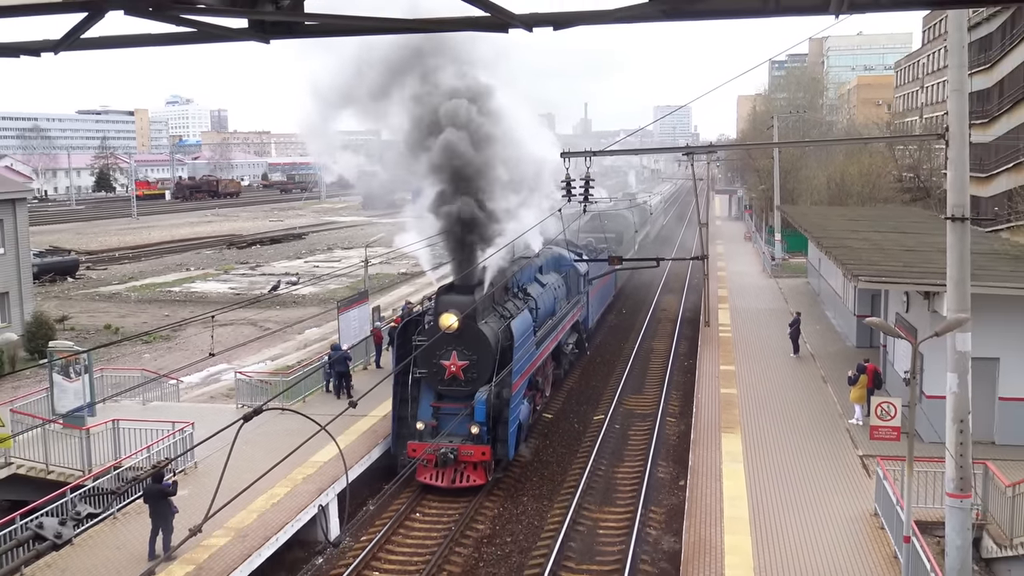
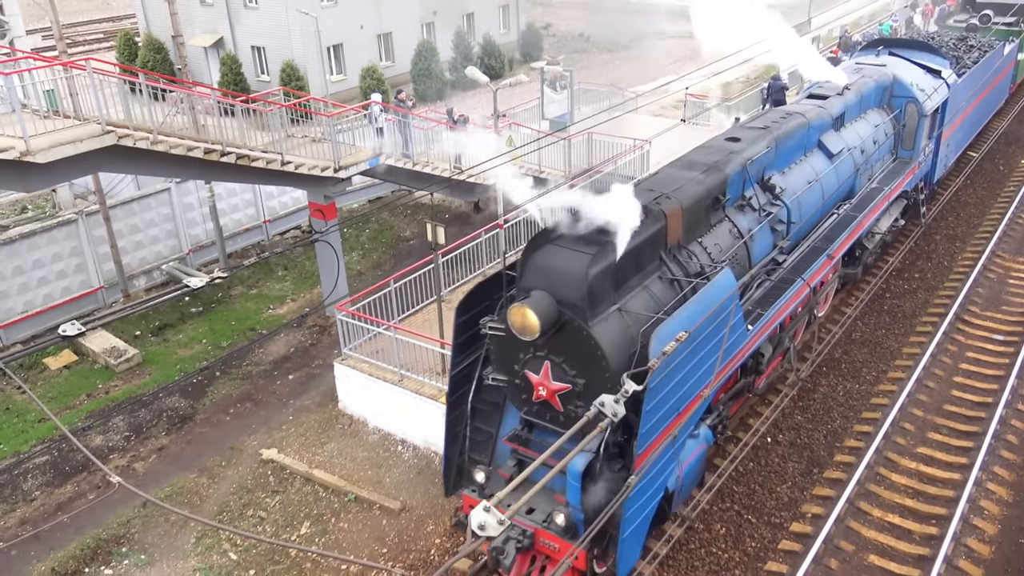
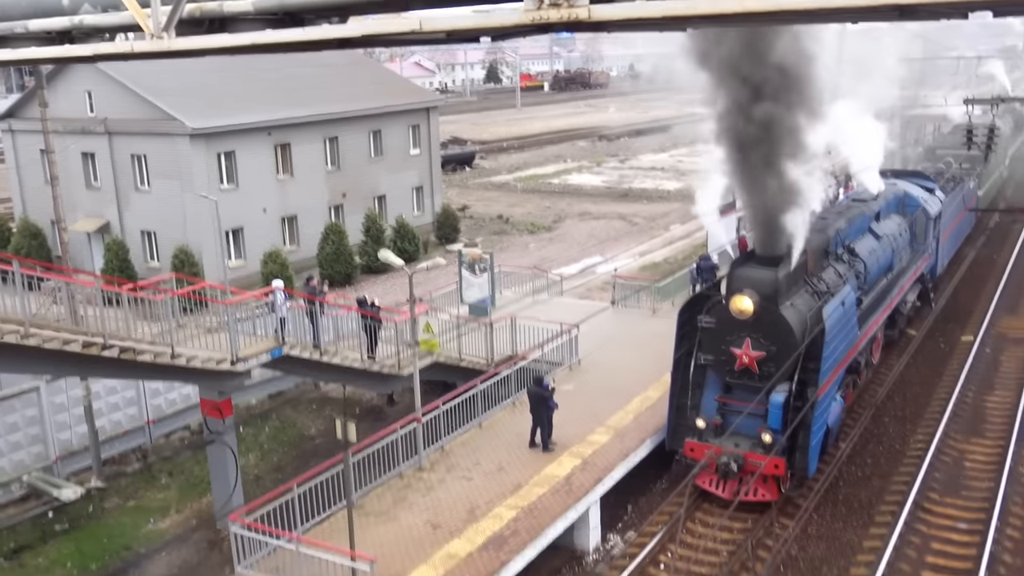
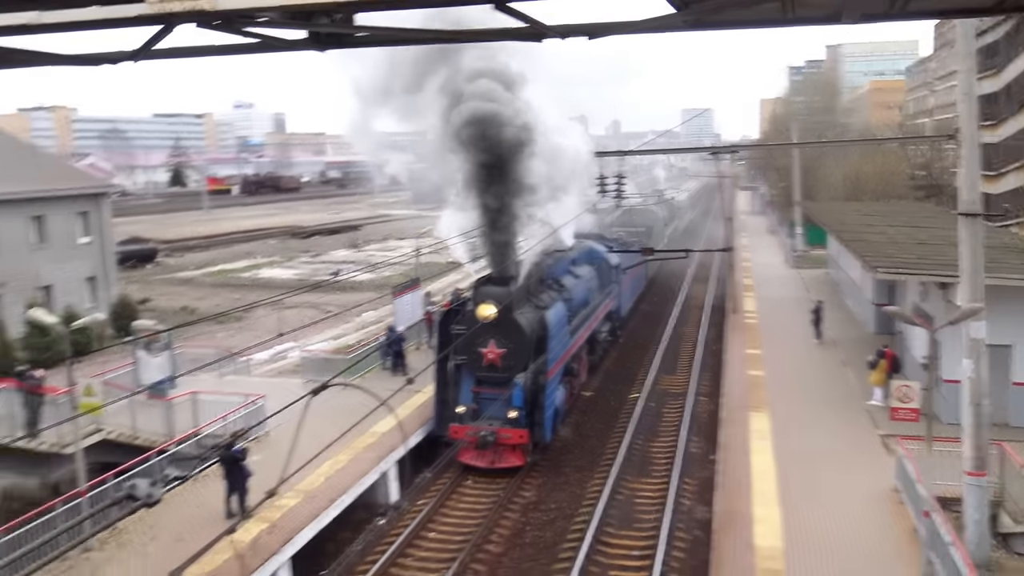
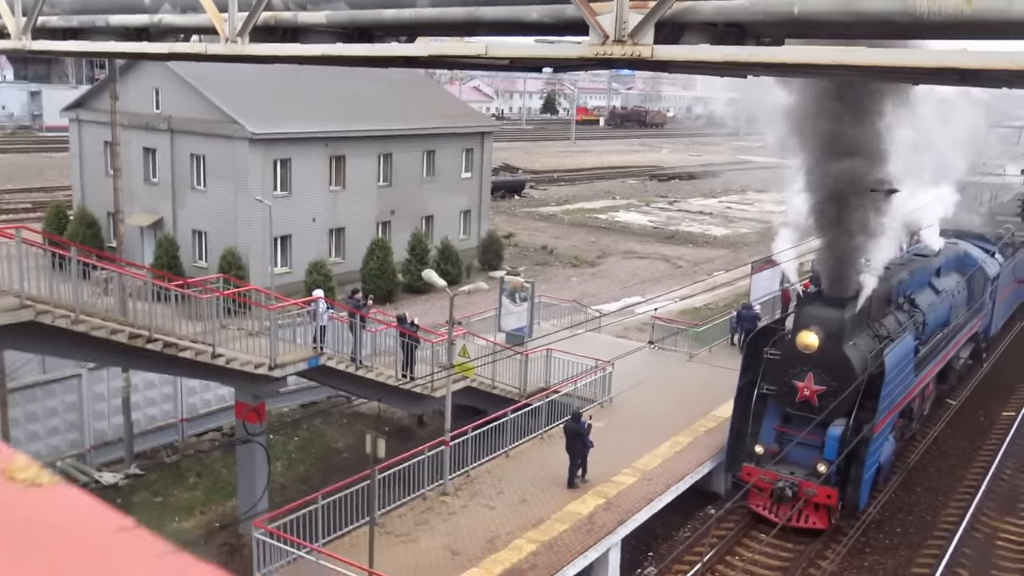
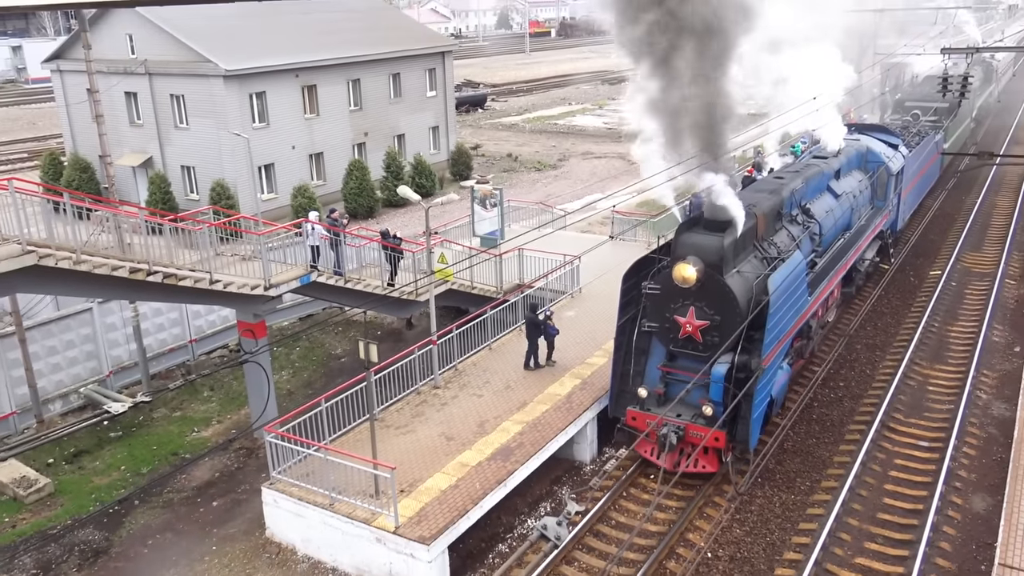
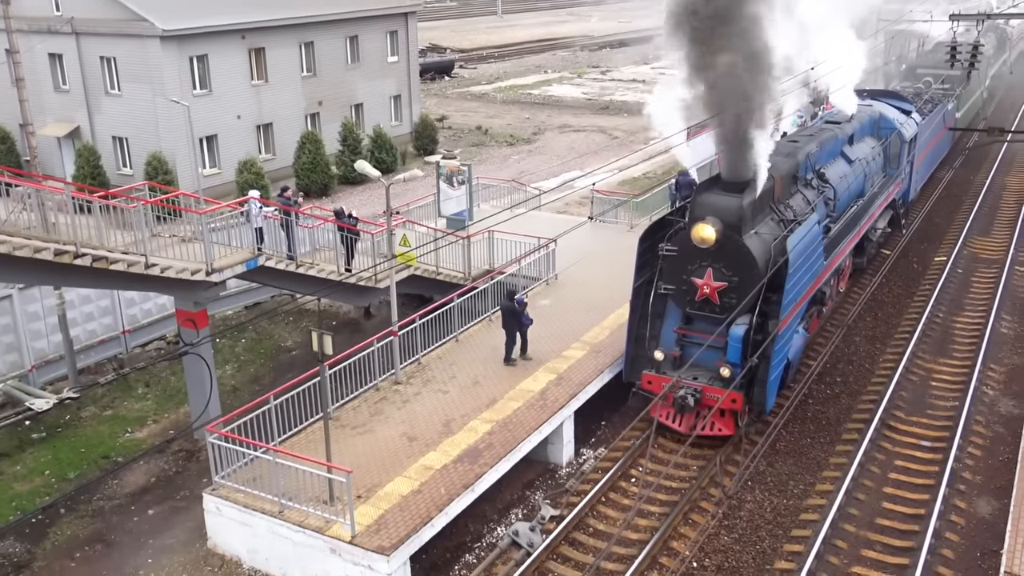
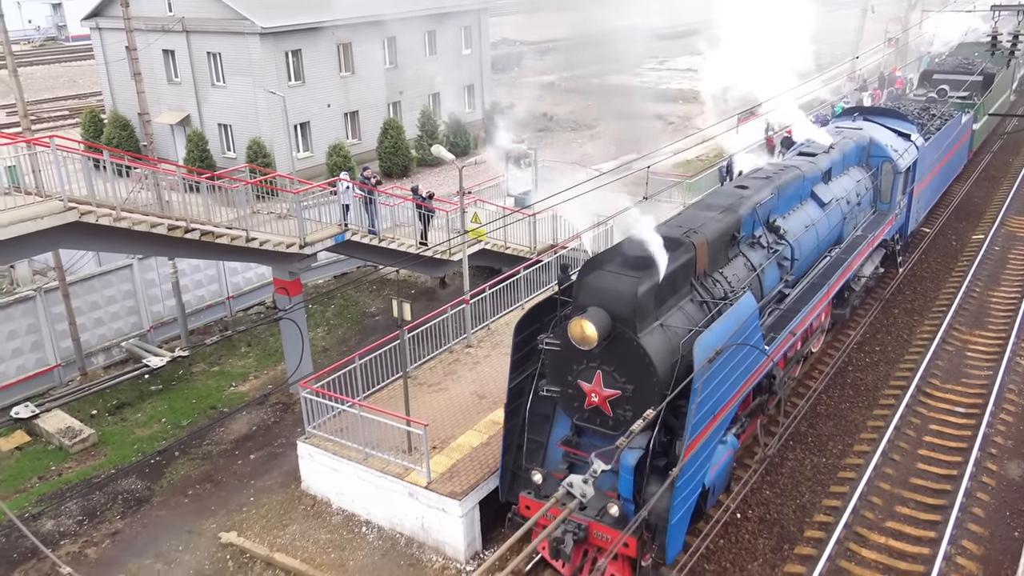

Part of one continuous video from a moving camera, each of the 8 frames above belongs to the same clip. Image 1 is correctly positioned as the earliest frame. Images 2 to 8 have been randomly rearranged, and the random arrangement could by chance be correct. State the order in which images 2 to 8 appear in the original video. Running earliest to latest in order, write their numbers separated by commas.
4, 5, 3, 7, 6, 8, 2
